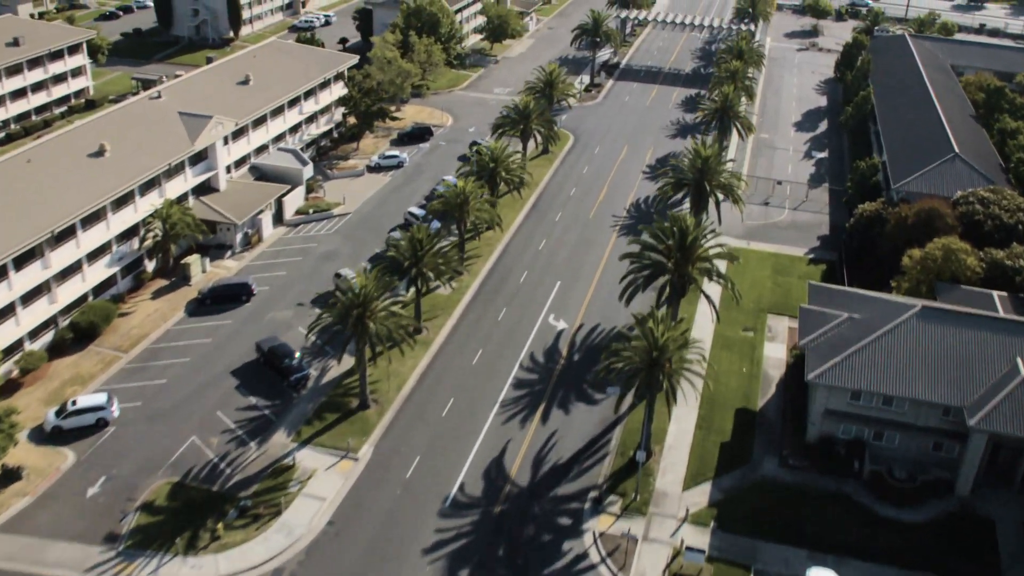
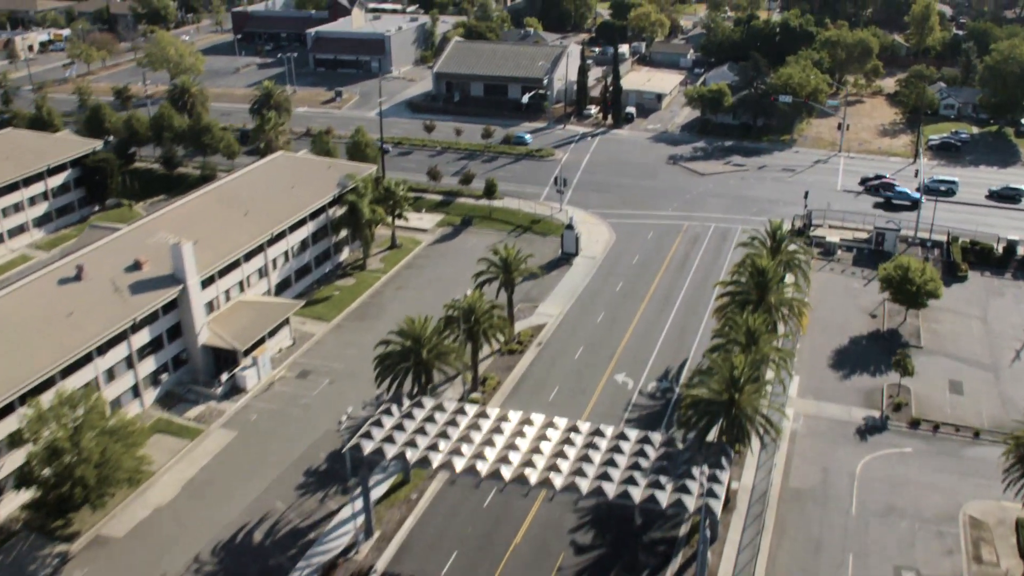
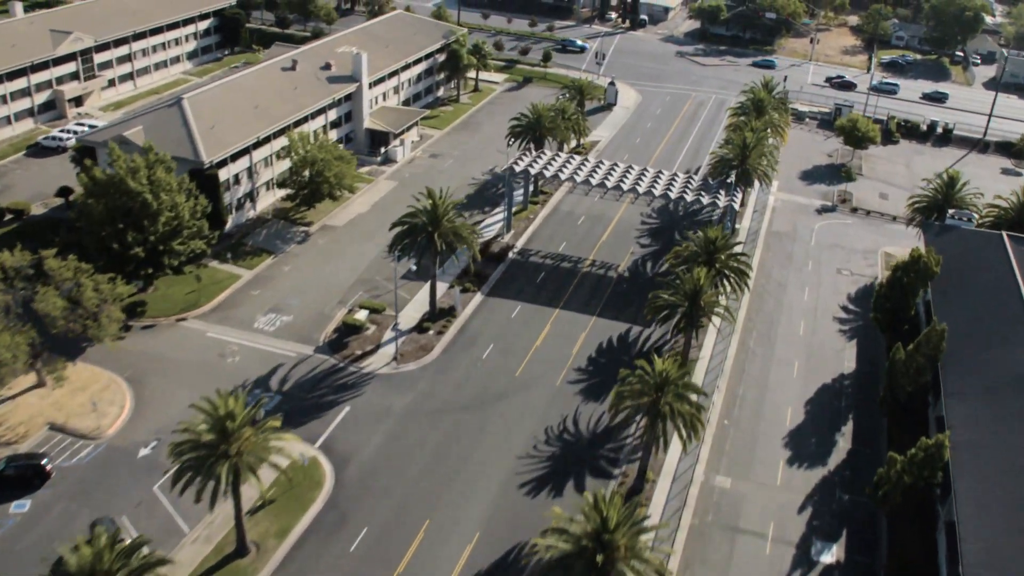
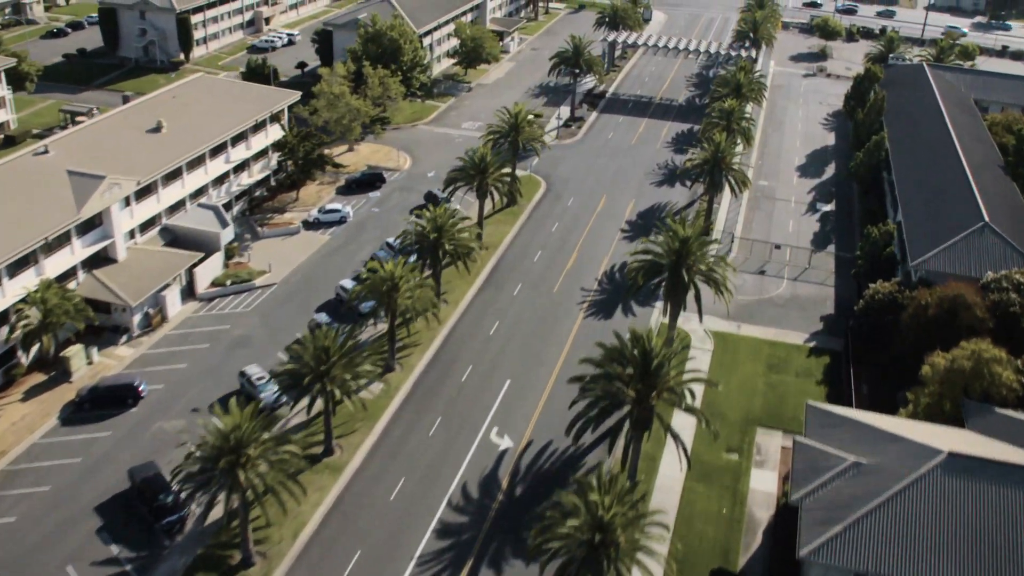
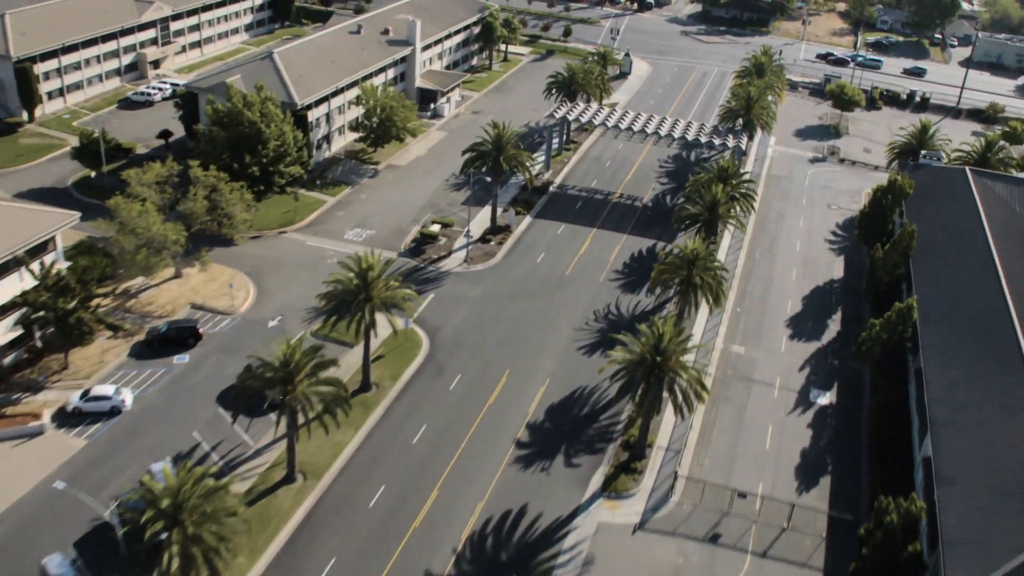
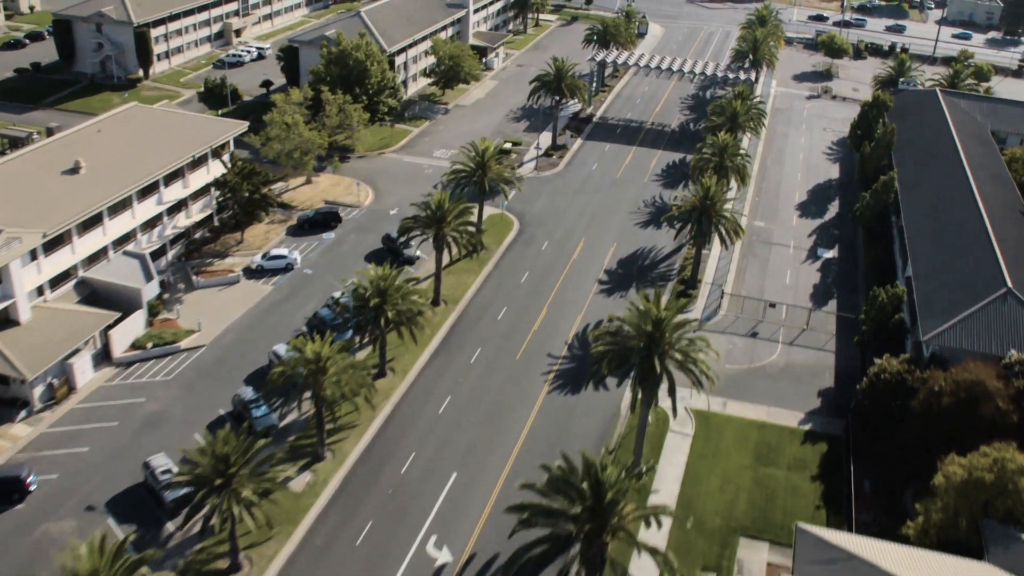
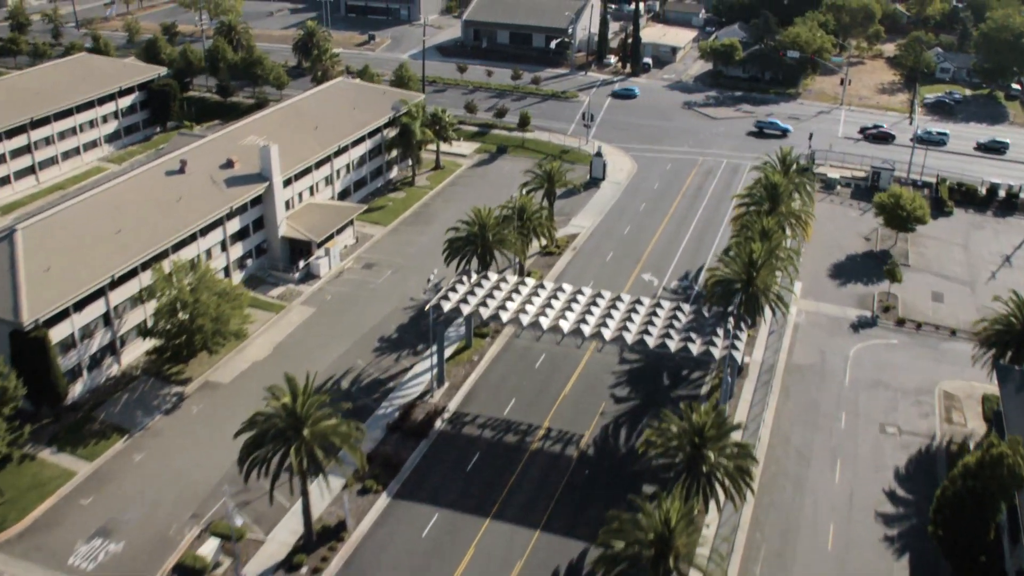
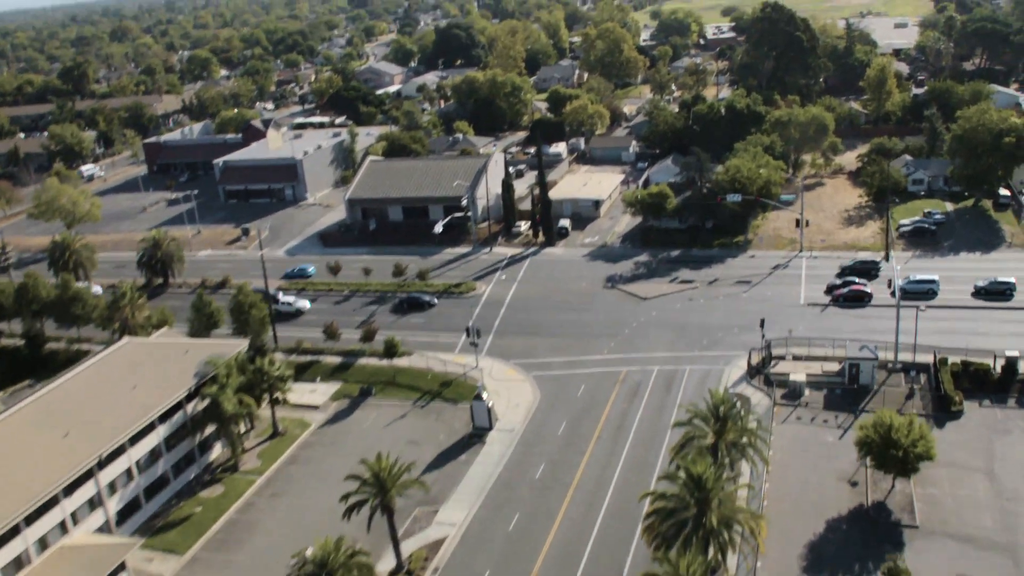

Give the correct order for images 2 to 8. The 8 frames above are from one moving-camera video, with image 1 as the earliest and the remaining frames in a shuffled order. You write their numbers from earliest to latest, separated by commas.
4, 6, 5, 3, 7, 2, 8
